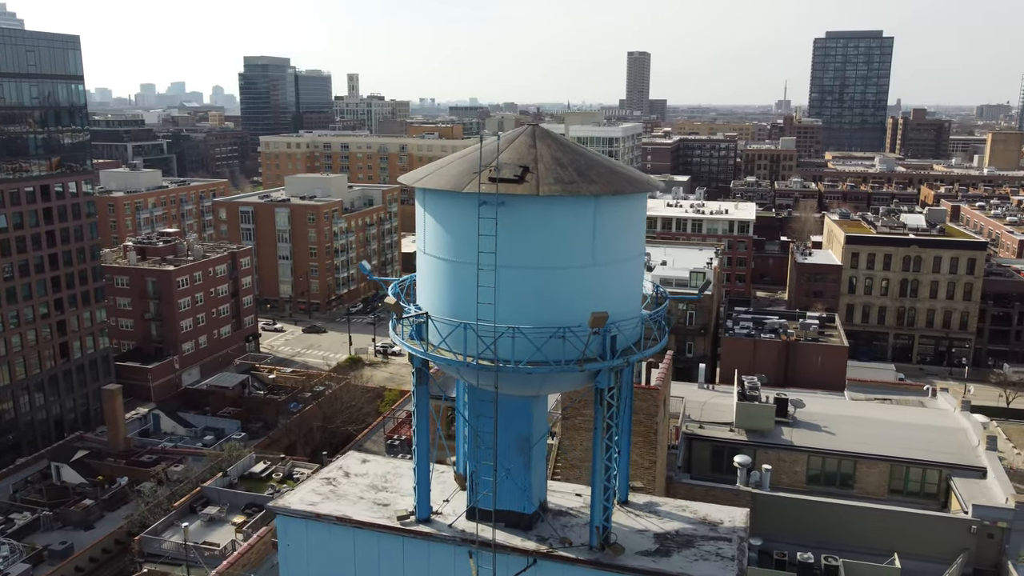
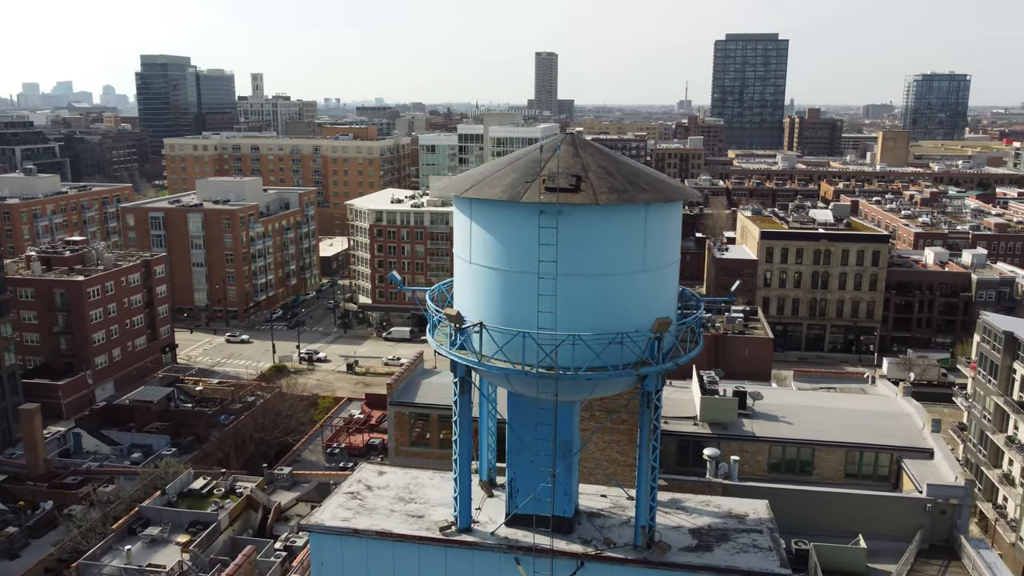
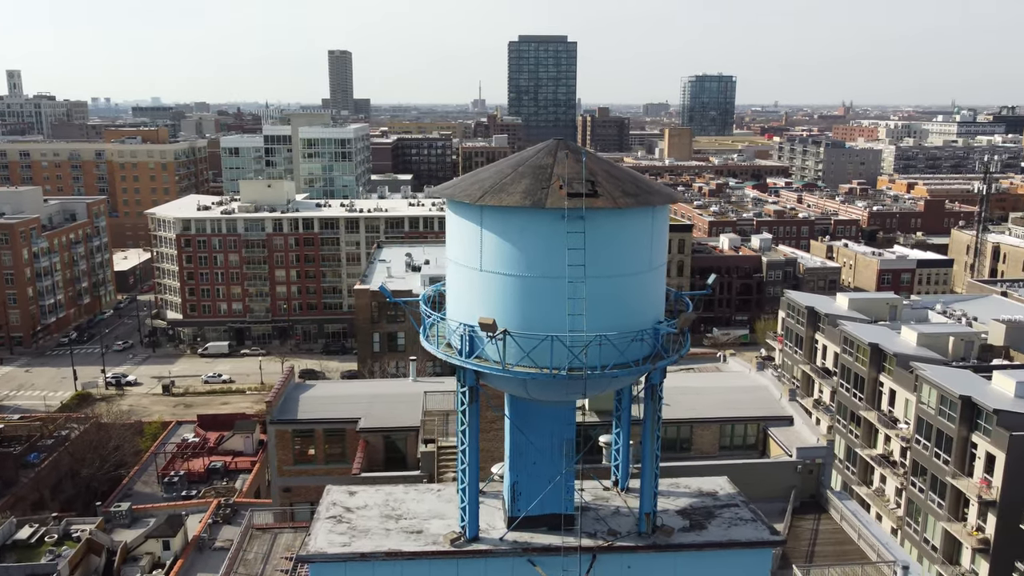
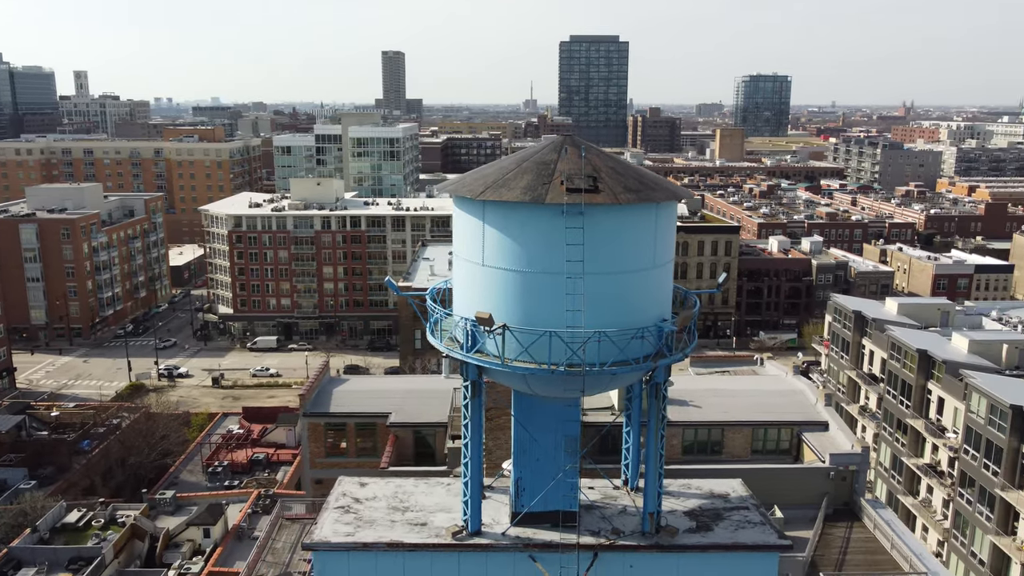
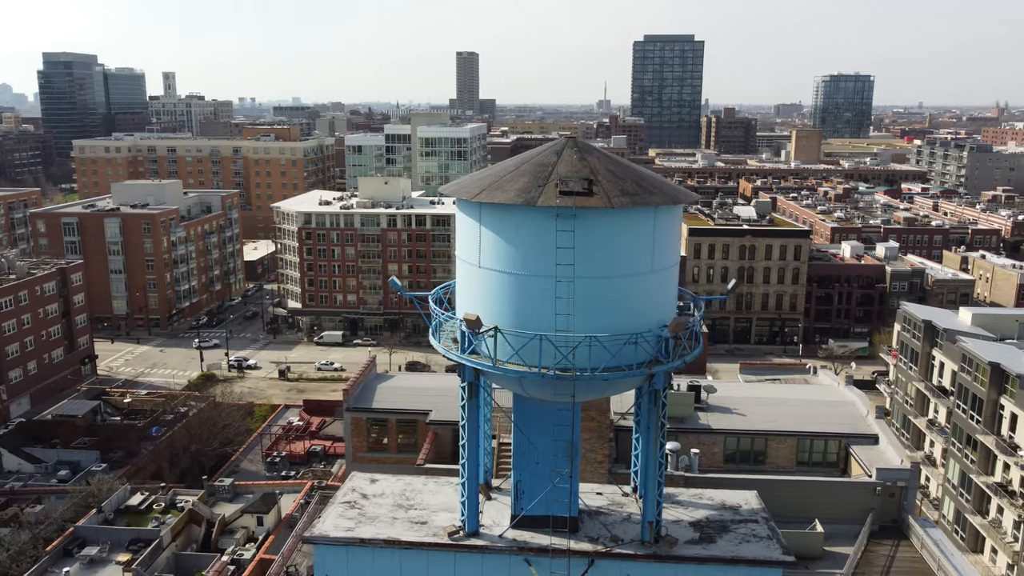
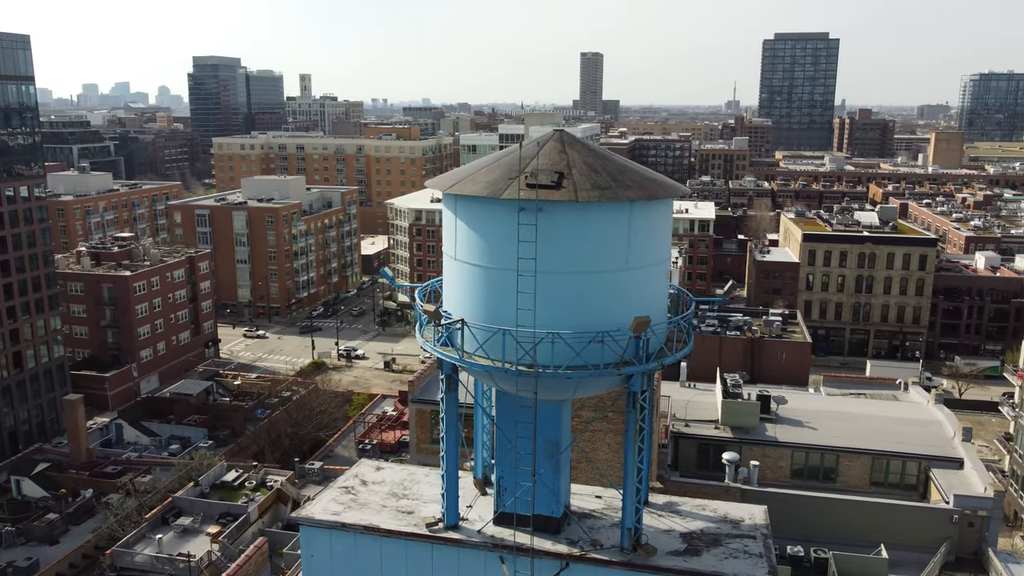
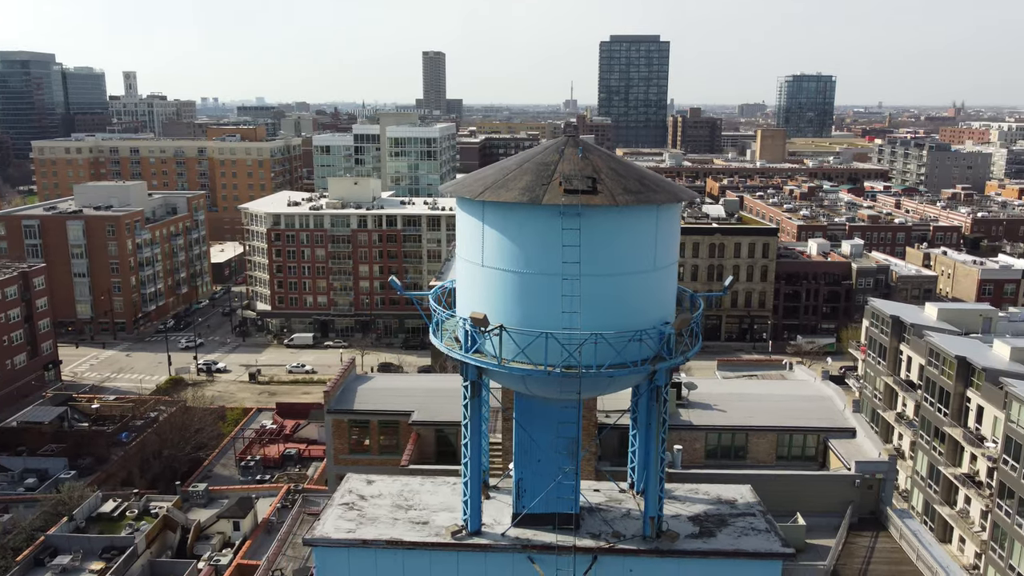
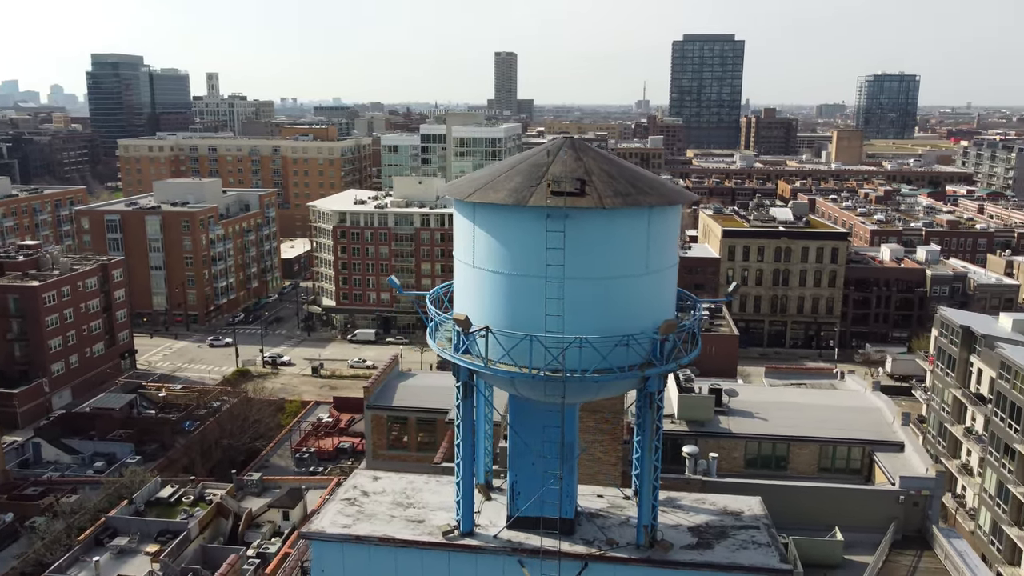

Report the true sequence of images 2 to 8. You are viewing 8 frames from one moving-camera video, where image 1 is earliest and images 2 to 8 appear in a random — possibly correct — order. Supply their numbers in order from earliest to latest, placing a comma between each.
6, 2, 8, 5, 7, 4, 3
